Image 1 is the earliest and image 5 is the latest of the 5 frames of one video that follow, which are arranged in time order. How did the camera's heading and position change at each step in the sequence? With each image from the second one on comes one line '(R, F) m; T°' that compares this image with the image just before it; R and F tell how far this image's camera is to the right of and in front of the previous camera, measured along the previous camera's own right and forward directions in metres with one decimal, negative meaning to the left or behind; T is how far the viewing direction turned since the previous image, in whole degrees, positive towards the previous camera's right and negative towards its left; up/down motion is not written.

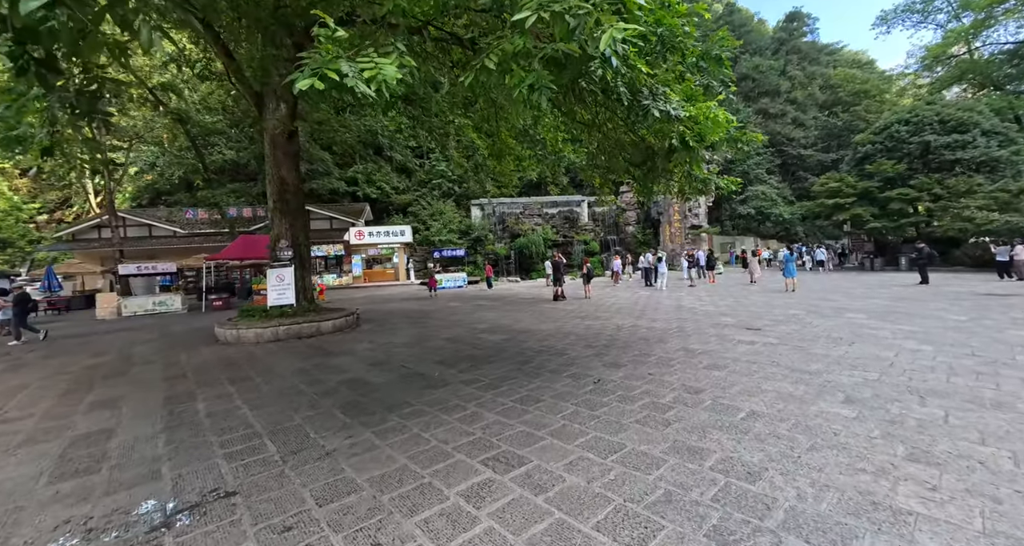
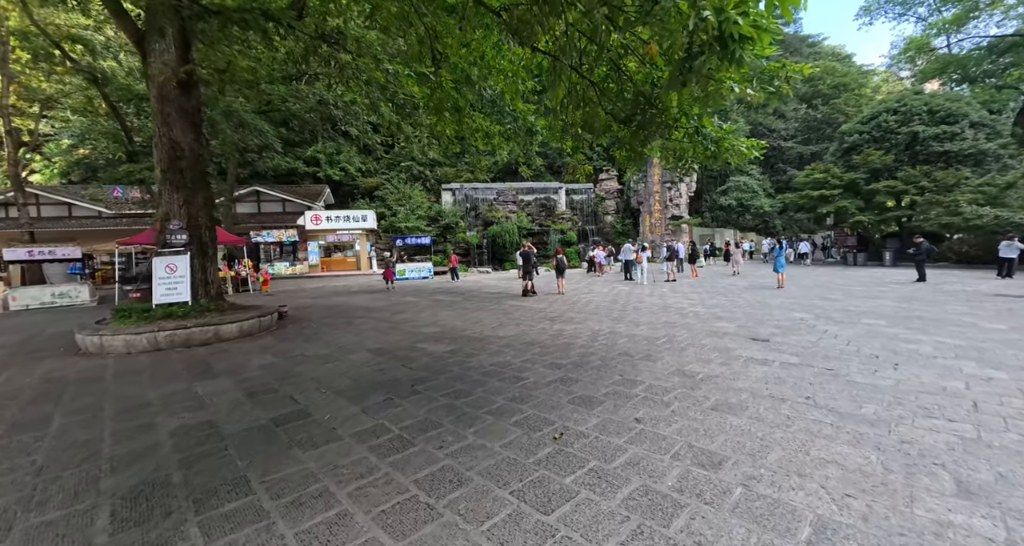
(+0.3, +1.3) m; +3°
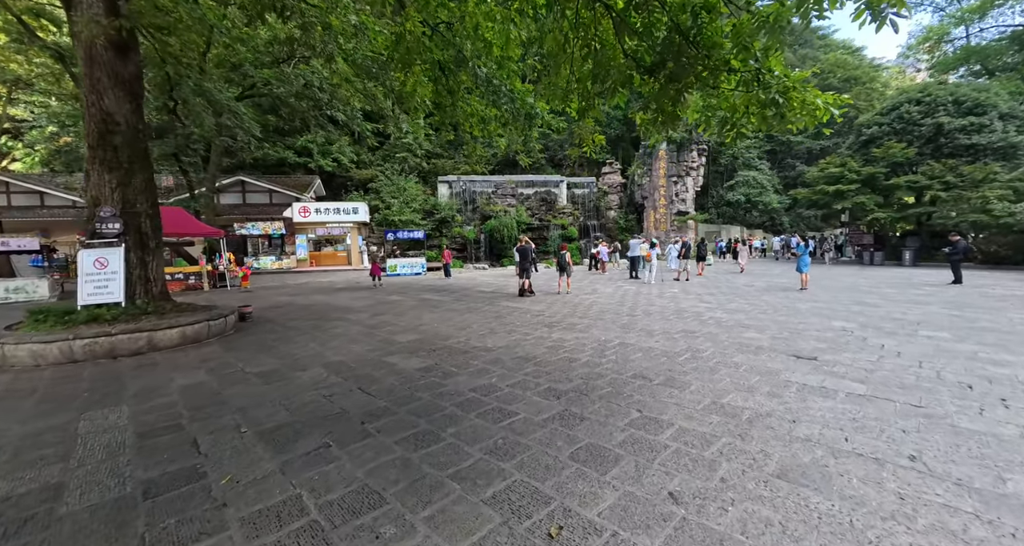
(+0.1, +0.9) m; 0°
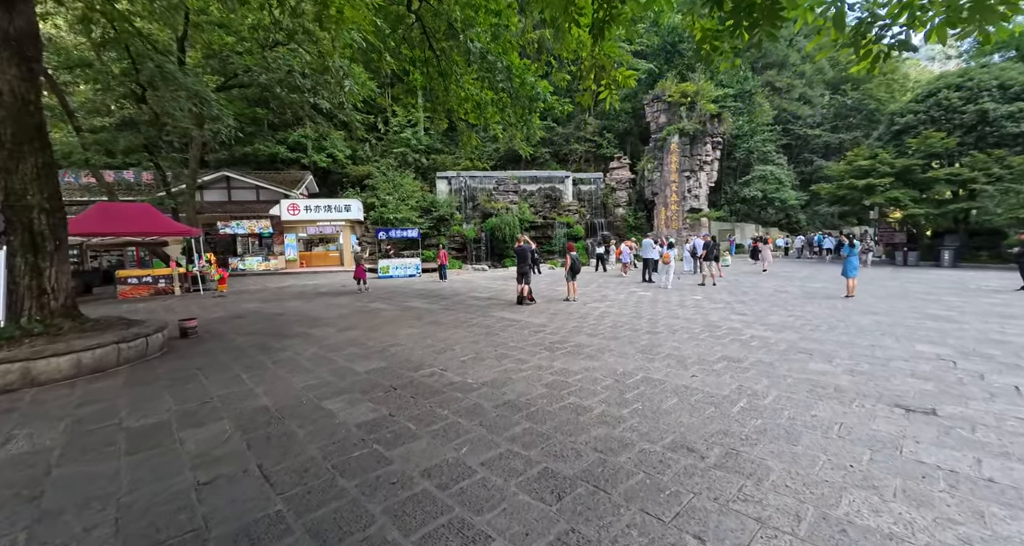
(+0.1, +1.2) m; -1°
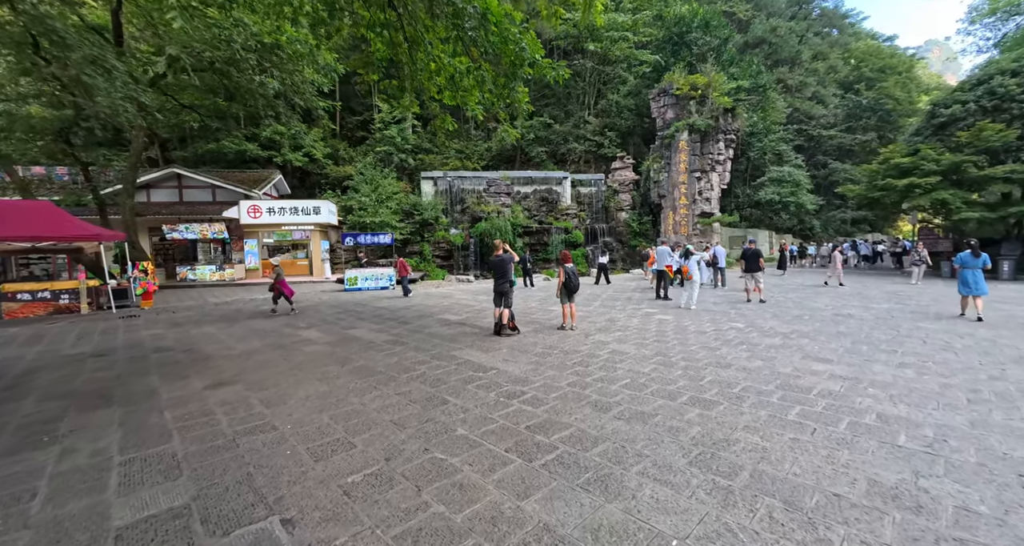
(+0.3, +2.0) m; 0°
